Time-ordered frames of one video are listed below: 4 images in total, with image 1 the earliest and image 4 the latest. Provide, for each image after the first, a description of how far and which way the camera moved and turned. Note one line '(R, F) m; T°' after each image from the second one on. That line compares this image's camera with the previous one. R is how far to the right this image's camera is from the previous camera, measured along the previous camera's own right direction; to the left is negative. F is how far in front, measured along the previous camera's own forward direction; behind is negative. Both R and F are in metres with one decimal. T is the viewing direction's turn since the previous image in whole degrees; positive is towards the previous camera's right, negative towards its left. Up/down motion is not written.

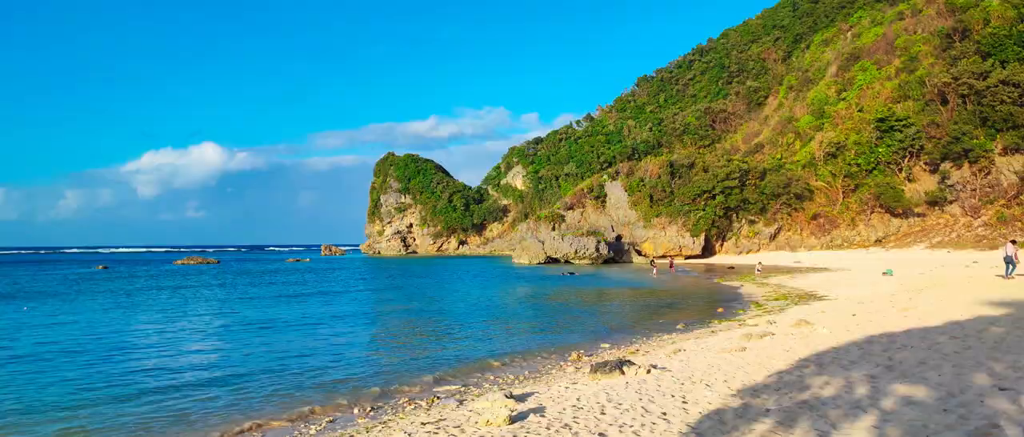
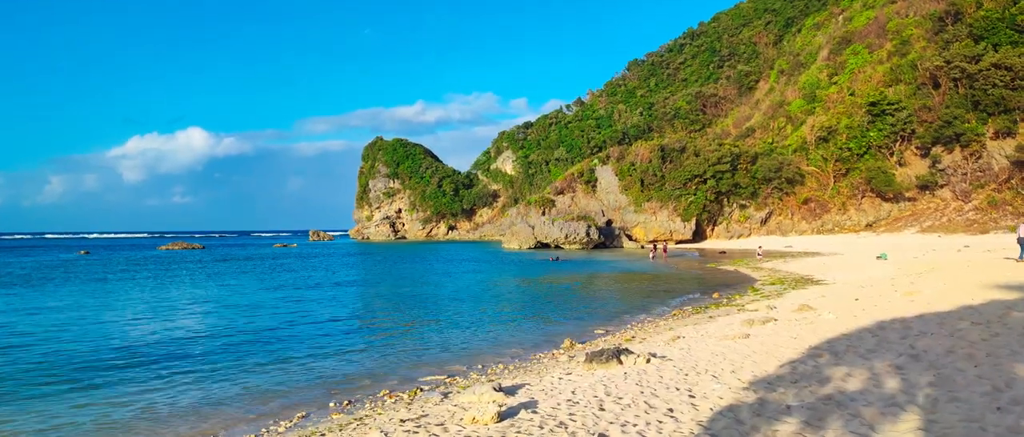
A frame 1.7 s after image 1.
(0.0, +0.8) m; +1°
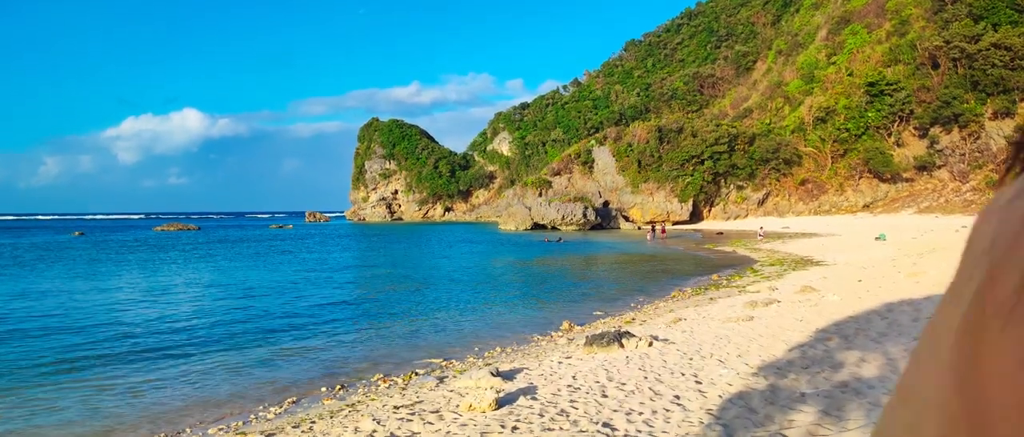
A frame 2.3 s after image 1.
(0.0, +0.4) m; 0°
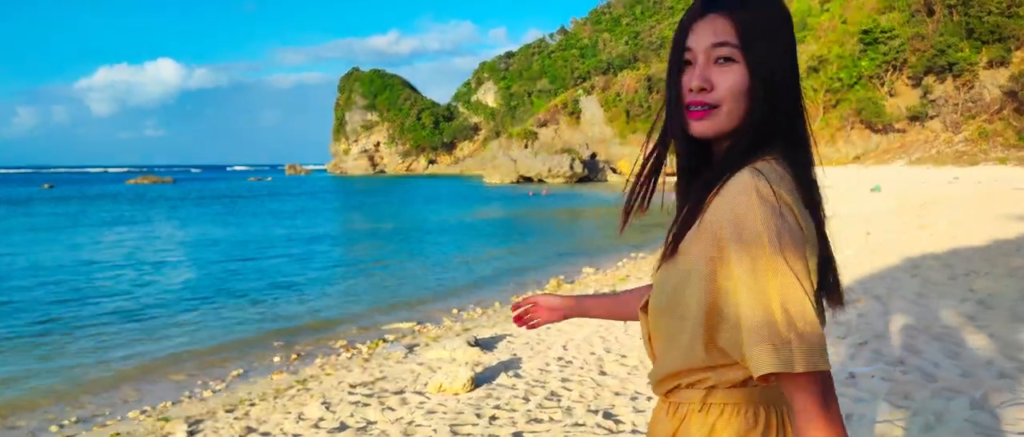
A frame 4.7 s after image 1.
(+0.1, +1.3) m; +1°
